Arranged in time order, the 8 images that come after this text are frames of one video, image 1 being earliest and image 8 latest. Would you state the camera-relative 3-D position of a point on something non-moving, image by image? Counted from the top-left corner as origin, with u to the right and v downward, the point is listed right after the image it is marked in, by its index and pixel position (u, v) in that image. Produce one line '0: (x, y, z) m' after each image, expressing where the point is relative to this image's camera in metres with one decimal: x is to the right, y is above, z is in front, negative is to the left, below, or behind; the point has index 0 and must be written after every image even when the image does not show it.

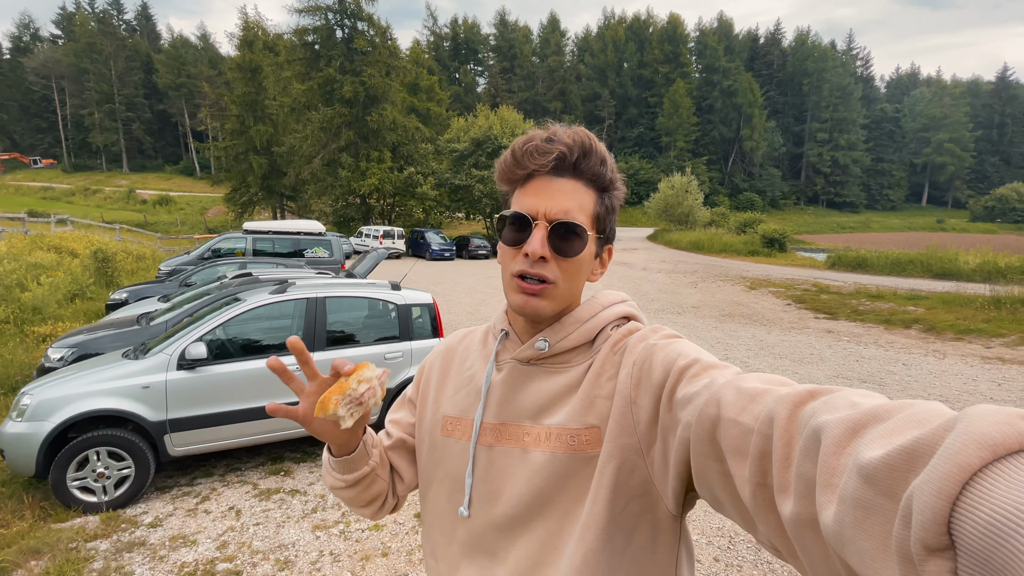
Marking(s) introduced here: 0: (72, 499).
0: (-3.7, -1.8, +4.0) m
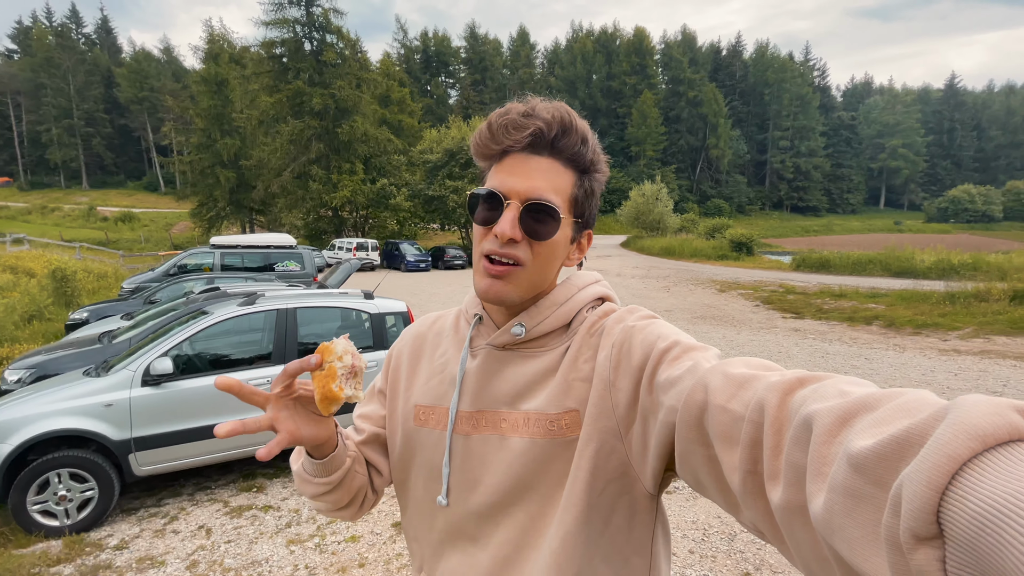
0: (-3.8, -1.9, +3.8) m
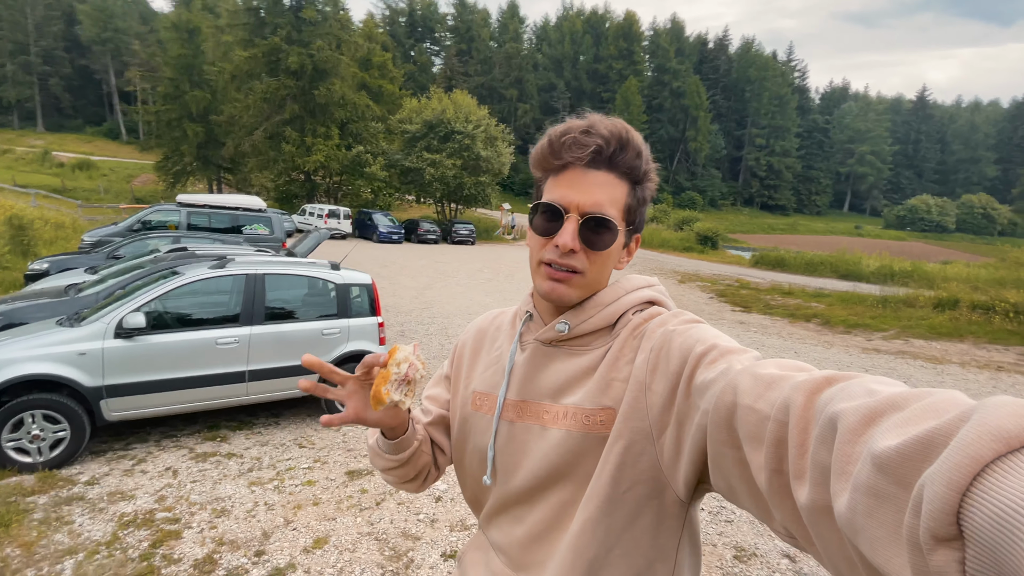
0: (-4.4, -1.5, +4.1) m
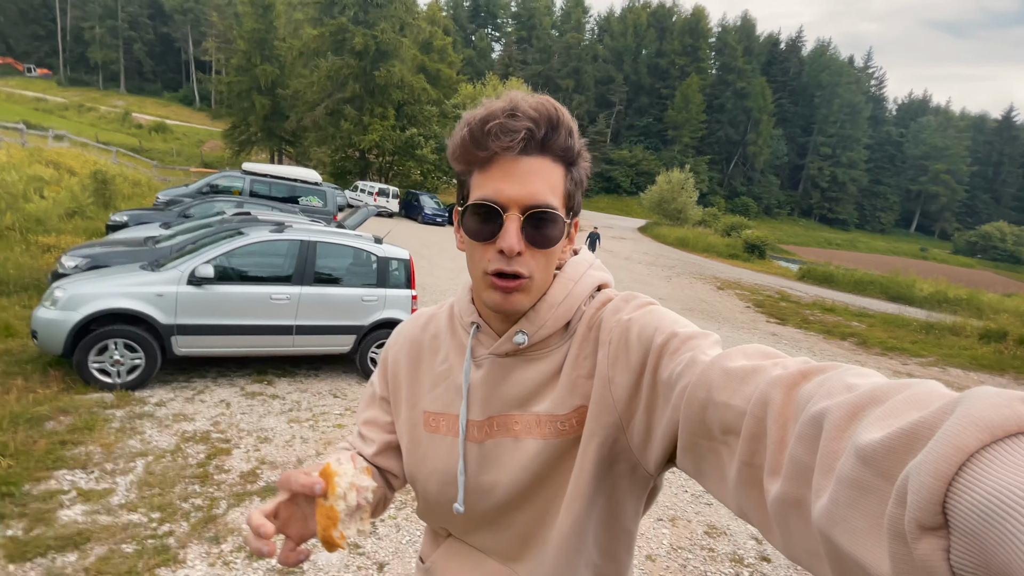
0: (-4.3, -0.9, +4.9) m
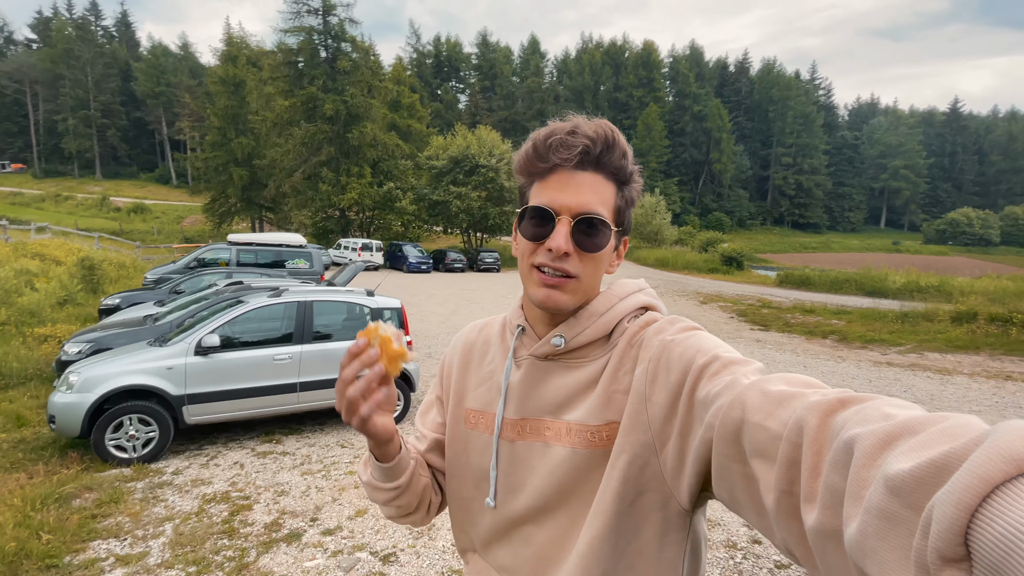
0: (-4.3, -1.8, +5.1) m
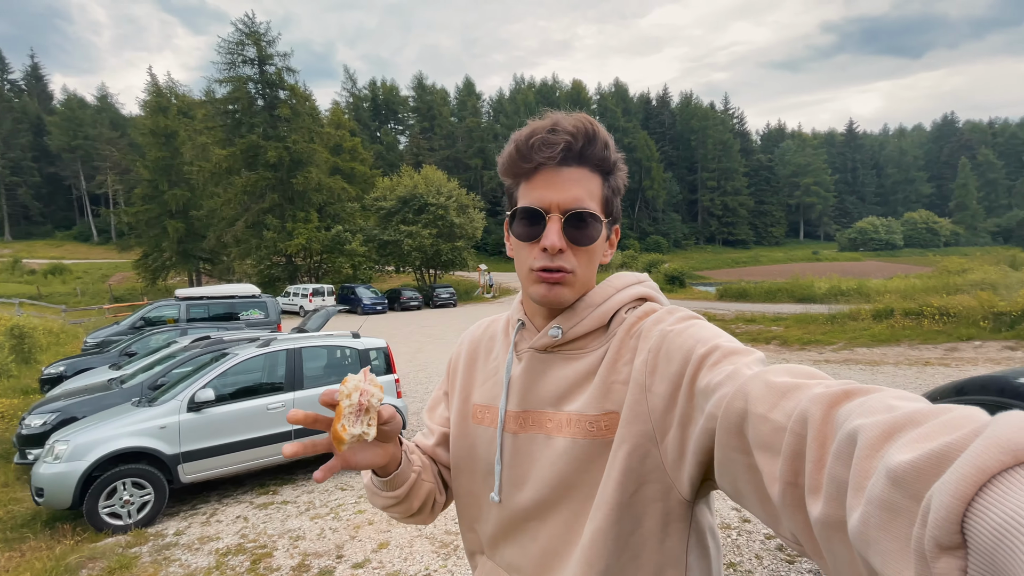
0: (-4.2, -2.4, +4.9) m
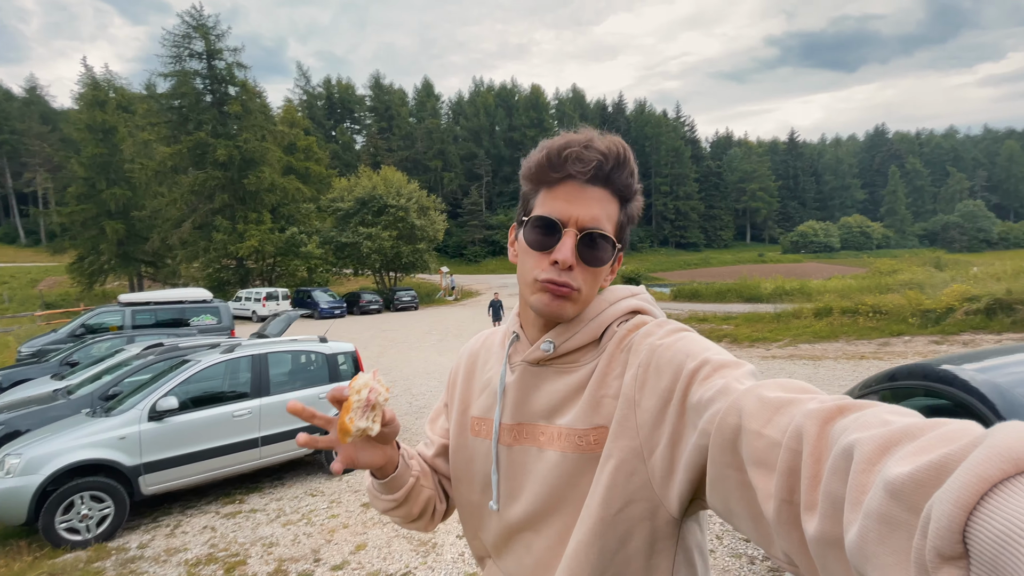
0: (-4.5, -2.5, +4.7) m
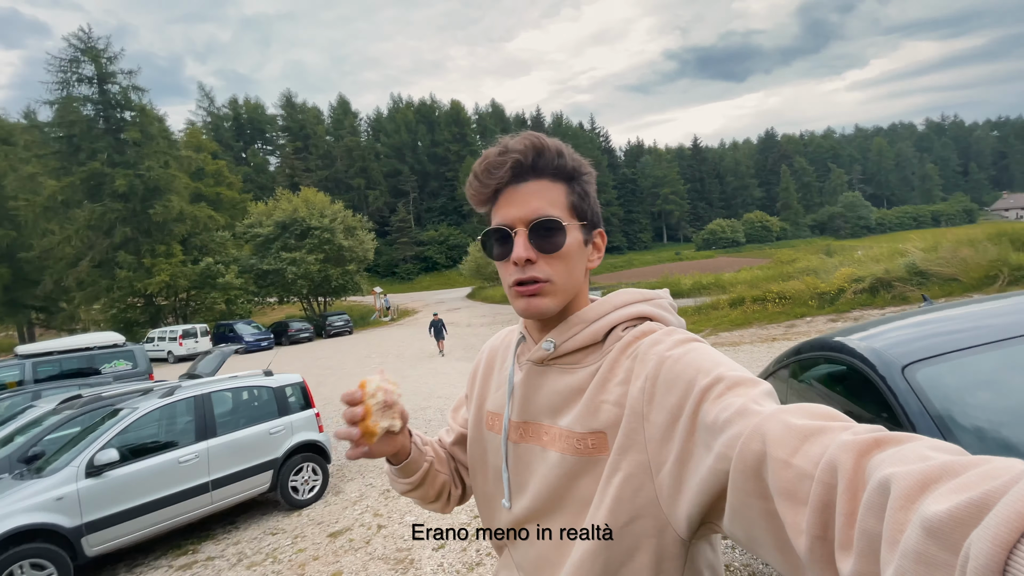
0: (-4.7, -3.0, +4.3) m
